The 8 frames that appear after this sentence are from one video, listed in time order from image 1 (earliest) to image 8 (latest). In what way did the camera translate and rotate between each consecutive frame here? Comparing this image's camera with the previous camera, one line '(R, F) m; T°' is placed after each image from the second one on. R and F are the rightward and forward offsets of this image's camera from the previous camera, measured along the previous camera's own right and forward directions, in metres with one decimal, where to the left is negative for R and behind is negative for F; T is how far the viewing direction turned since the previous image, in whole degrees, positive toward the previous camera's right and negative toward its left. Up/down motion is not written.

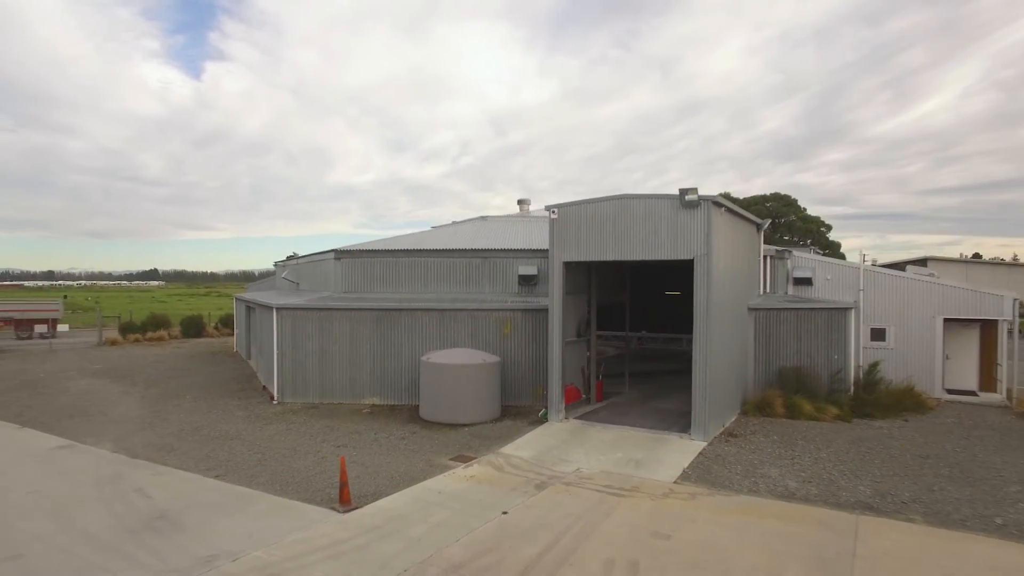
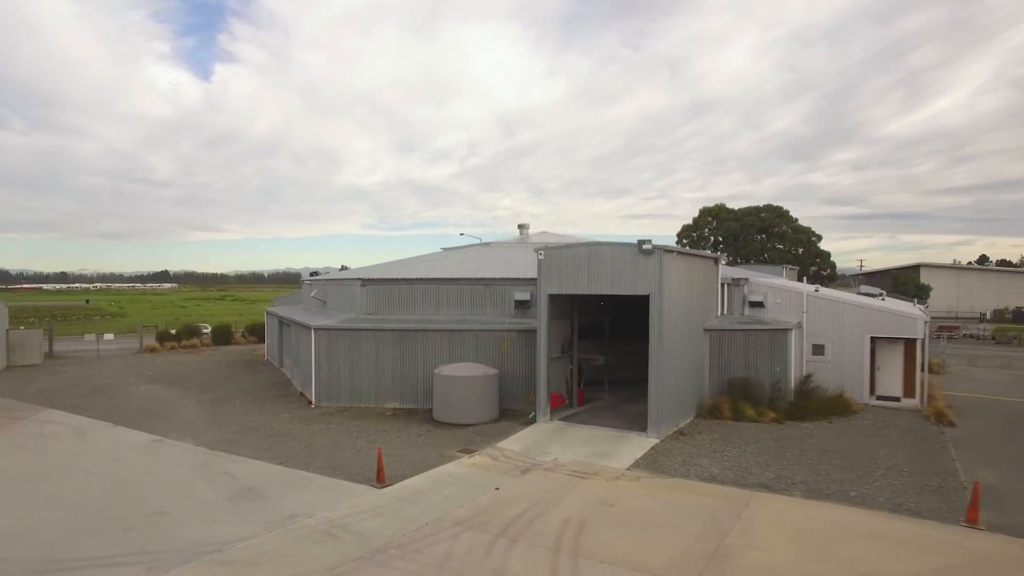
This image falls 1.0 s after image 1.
(+0.2, -2.2) m; -1°
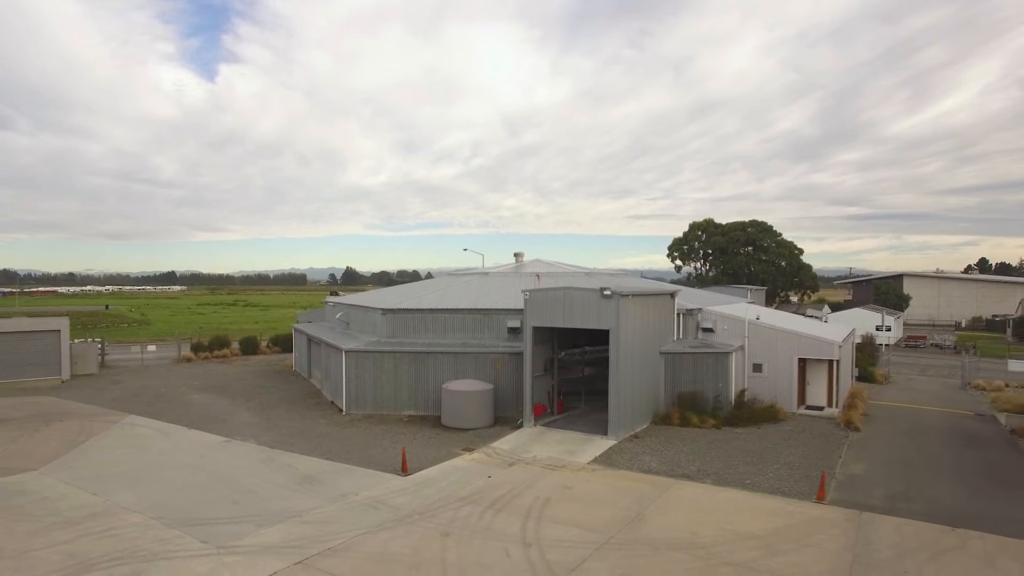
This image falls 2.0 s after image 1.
(+0.3, -3.0) m; 0°
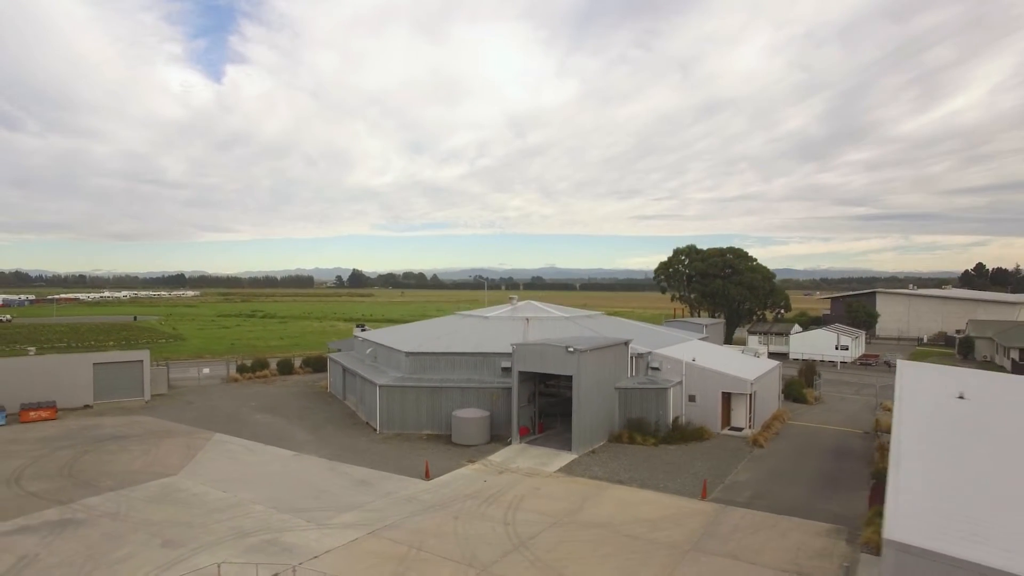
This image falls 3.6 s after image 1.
(+0.5, -5.1) m; -1°
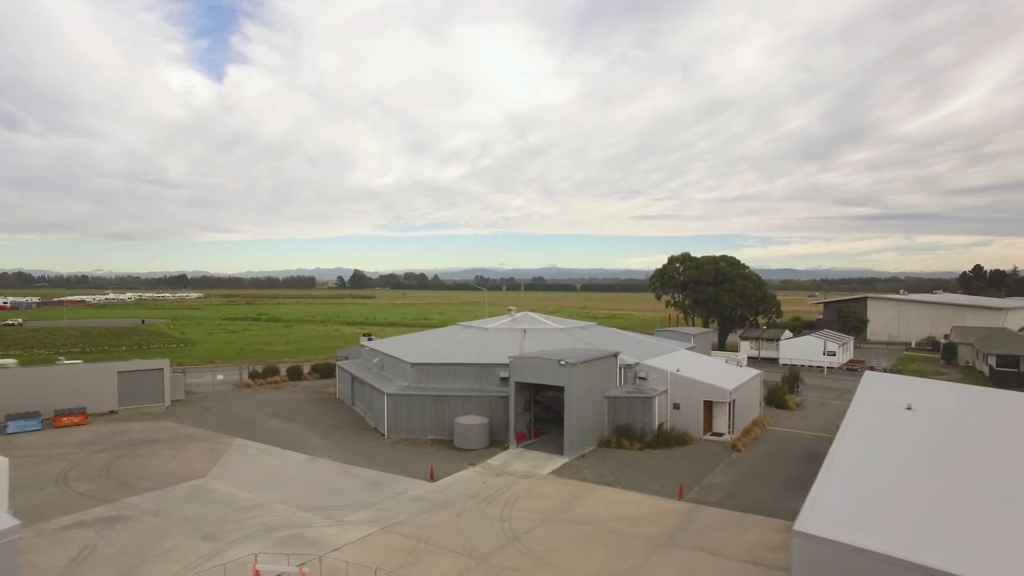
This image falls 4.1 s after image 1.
(+0.1, -1.7) m; 0°
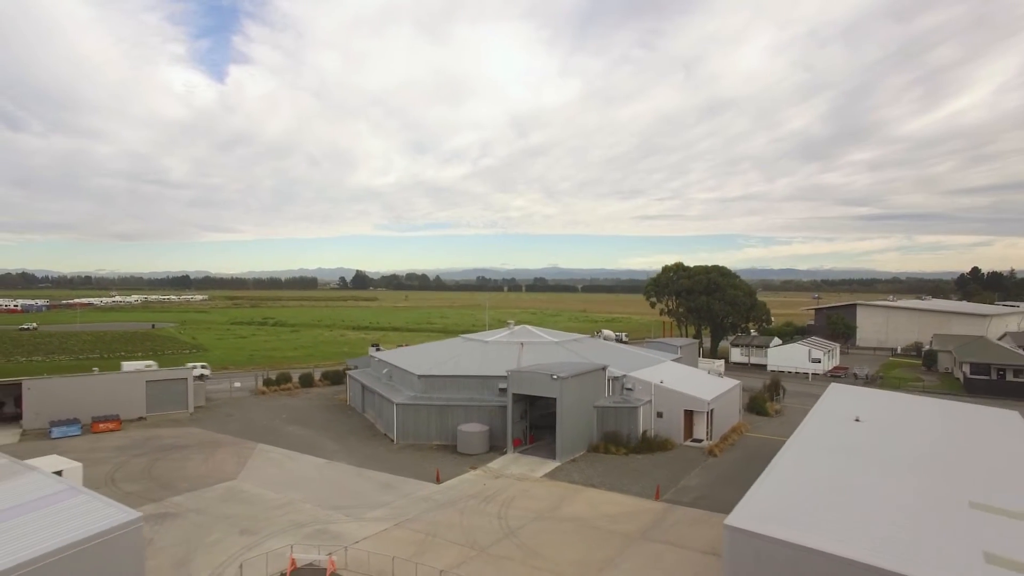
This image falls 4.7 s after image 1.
(+0.1, -2.2) m; 0°
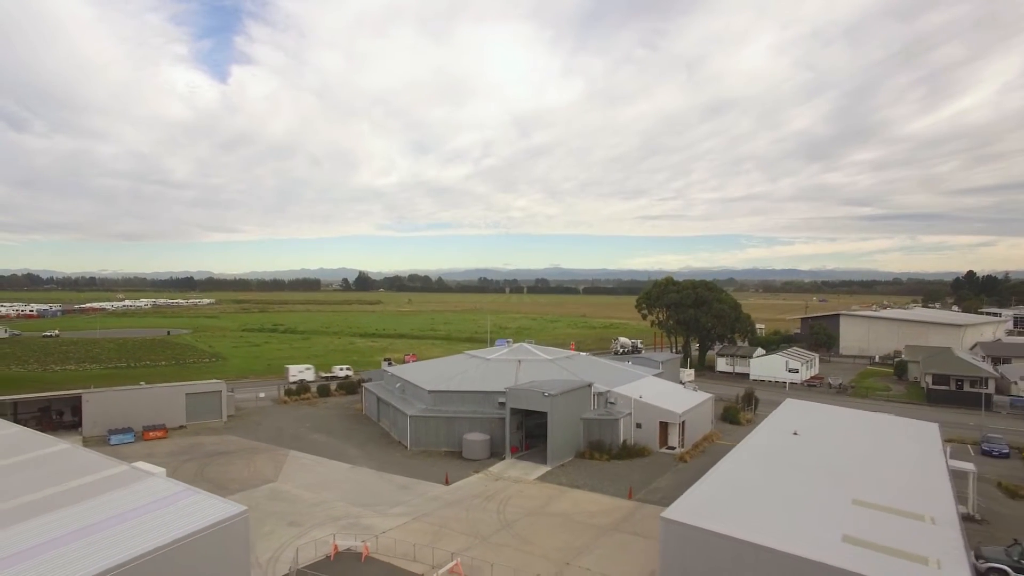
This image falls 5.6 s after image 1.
(+0.2, -3.8) m; 0°
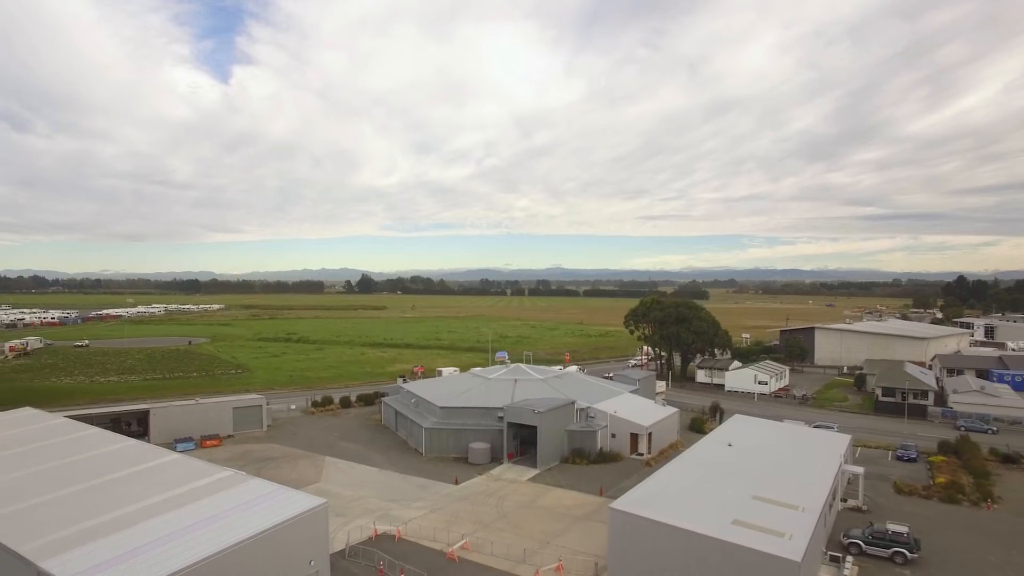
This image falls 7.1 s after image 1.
(+0.3, -6.1) m; 0°
